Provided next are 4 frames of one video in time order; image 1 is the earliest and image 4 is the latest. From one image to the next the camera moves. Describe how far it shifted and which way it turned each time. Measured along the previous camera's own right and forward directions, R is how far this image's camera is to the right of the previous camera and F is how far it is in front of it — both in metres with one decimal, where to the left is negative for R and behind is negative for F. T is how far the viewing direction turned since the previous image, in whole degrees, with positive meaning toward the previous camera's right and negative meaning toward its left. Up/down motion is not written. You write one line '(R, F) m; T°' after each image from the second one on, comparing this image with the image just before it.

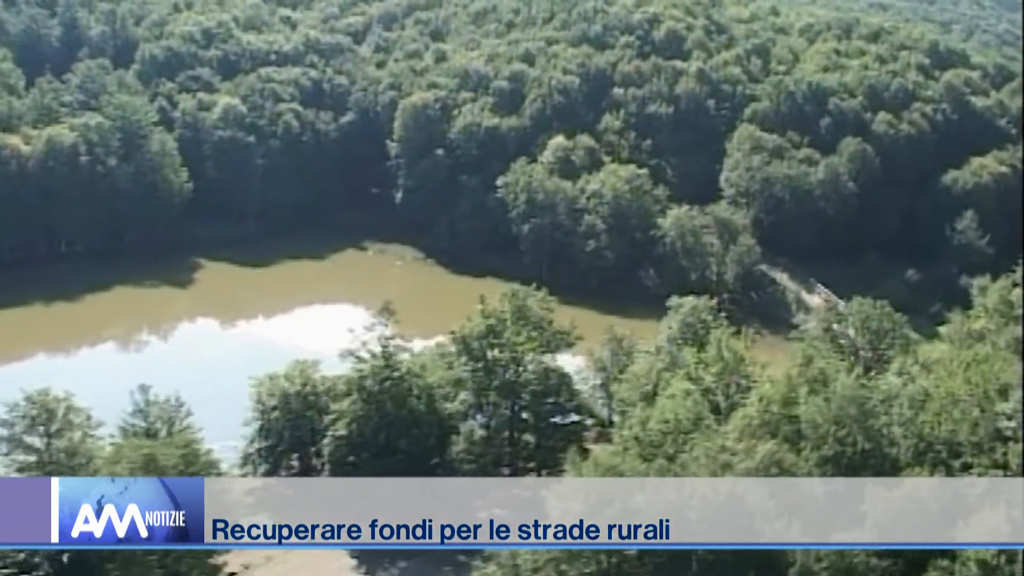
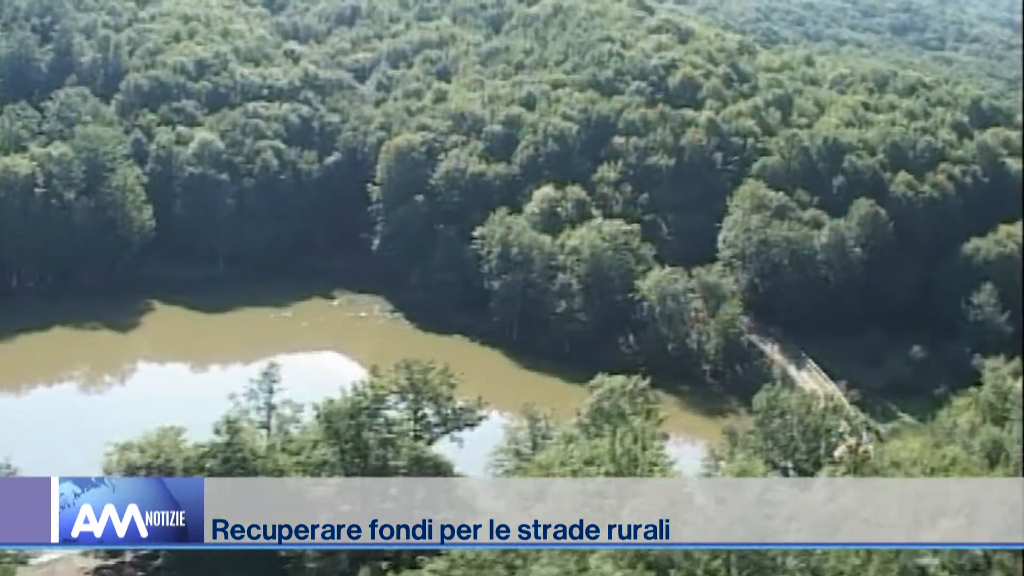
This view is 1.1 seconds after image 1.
(+0.8, +0.9) m; -4°
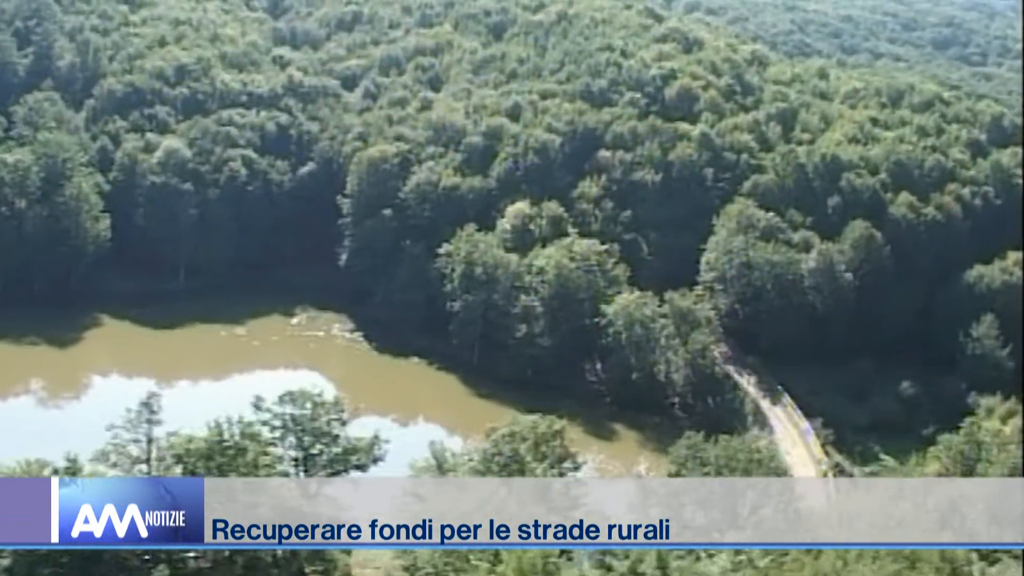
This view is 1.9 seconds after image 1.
(+0.7, +0.7) m; -2°
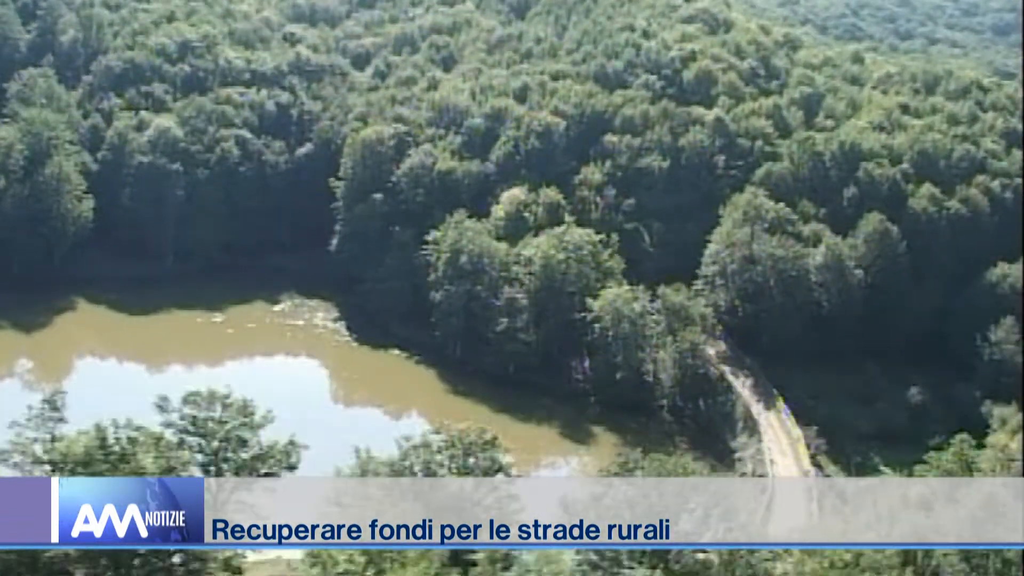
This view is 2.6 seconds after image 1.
(+0.5, +0.5) m; -3°
